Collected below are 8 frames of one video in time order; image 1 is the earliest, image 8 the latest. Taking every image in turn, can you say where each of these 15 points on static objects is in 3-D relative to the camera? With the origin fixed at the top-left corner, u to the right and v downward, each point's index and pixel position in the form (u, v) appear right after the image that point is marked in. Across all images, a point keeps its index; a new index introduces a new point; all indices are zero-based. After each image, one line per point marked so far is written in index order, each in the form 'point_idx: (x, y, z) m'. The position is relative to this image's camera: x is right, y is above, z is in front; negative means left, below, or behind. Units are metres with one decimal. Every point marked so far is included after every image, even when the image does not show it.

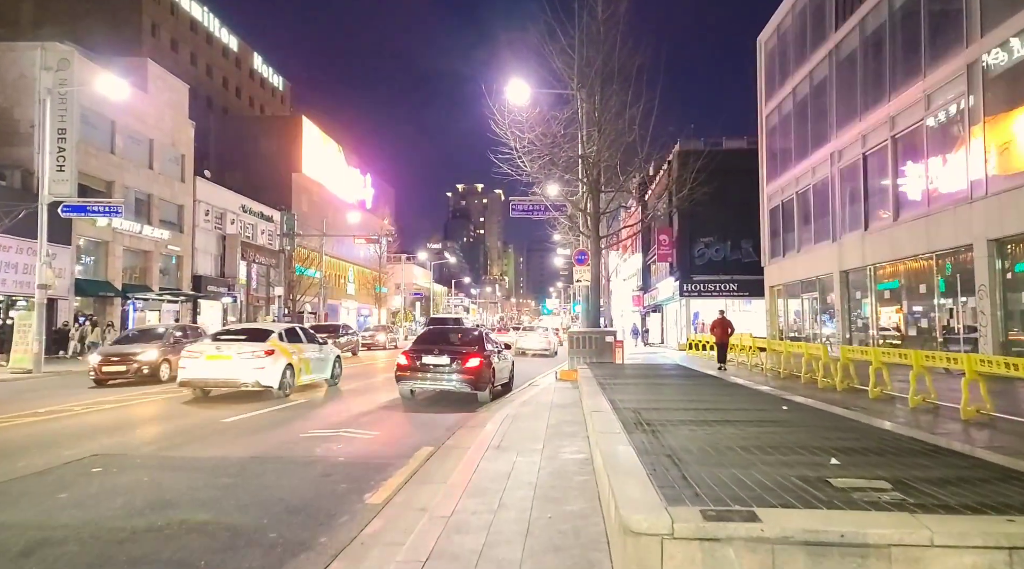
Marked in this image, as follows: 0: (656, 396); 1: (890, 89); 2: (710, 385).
0: (+2.0, -1.5, +10.3) m
1: (+10.3, +5.3, +20.1) m
2: (+3.3, -1.6, +12.0) m
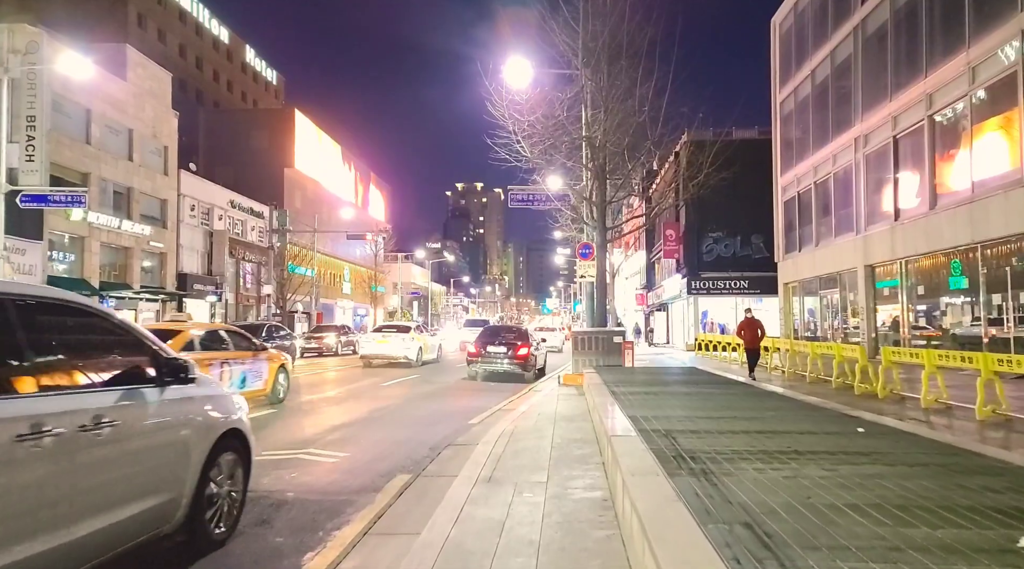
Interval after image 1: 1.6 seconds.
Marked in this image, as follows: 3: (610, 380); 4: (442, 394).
0: (+2.0, -1.4, +8.5) m
1: (+10.2, +5.4, +18.3) m
2: (+3.2, -1.5, +10.3) m
3: (+1.8, -1.7, +13.4) m
4: (-1.6, -2.4, +16.2) m
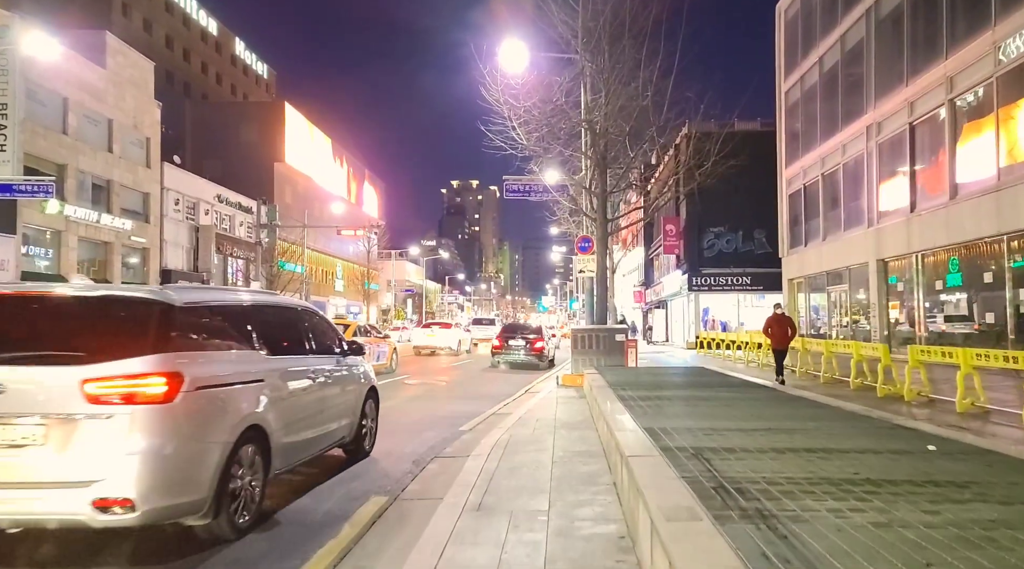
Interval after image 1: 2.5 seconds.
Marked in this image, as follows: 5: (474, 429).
0: (+1.9, -1.3, +7.4) m
1: (+10.1, +5.5, +17.2) m
2: (+3.2, -1.4, +9.2) m
3: (+1.7, -1.6, +12.3) m
4: (-1.7, -2.3, +15.1) m
5: (-0.5, -2.0, +10.2) m
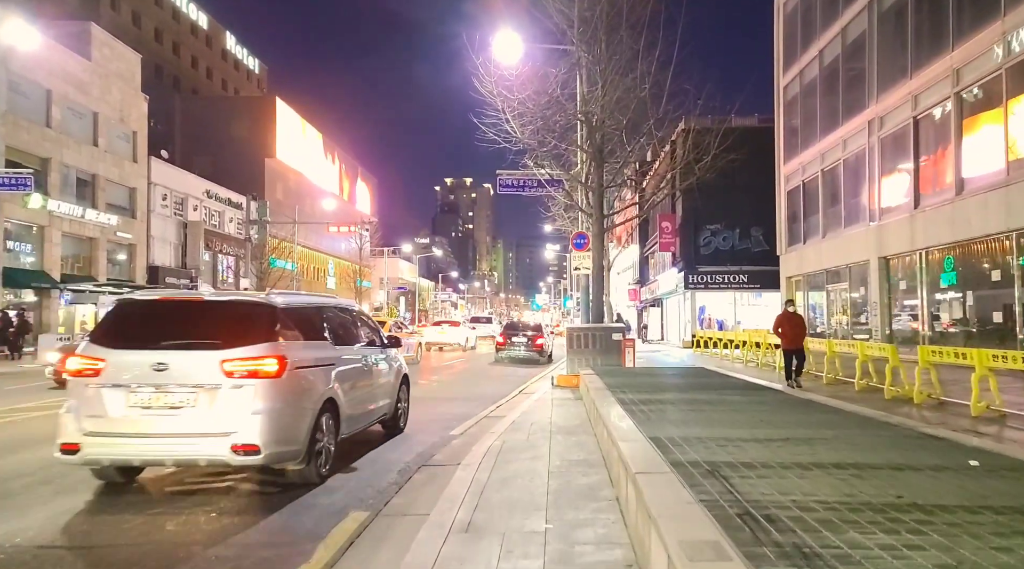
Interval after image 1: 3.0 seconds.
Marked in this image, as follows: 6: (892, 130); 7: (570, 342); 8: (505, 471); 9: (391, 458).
0: (+1.9, -1.2, +6.9) m
1: (+10.0, +5.6, +16.8) m
2: (+3.1, -1.3, +8.7) m
3: (+1.6, -1.6, +11.8) m
4: (-1.8, -2.2, +14.6) m
5: (-0.6, -1.9, +9.6) m
6: (+10.1, +4.1, +19.5) m
7: (+1.2, -1.2, +15.4) m
8: (-0.1, -1.6, +6.4) m
9: (-1.3, -1.9, +8.2) m
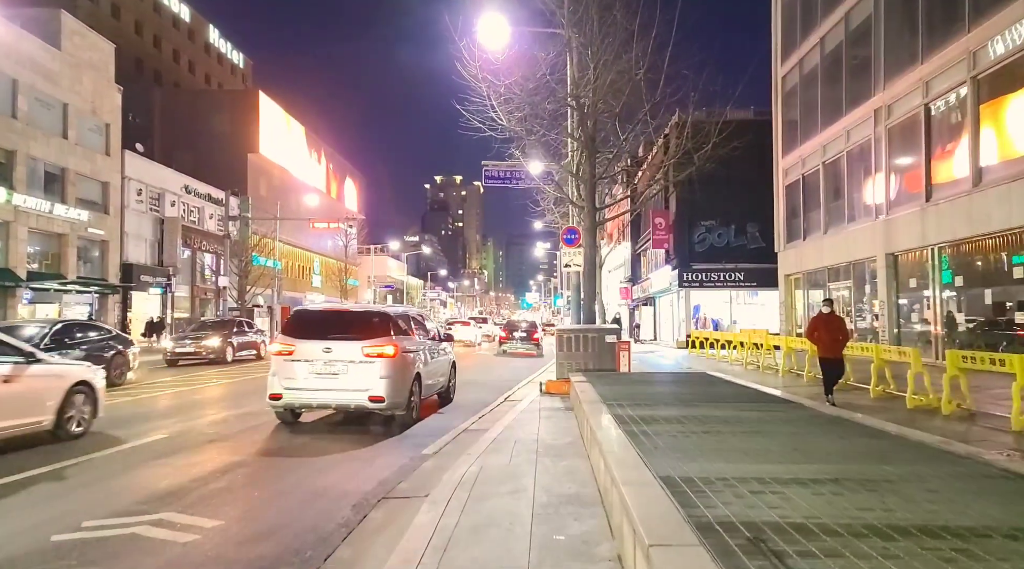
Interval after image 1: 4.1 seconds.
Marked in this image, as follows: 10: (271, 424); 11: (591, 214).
0: (+1.7, -1.2, +5.7) m
1: (+9.7, +5.6, +15.7) m
2: (+2.9, -1.3, +7.5) m
3: (+1.3, -1.5, +10.6) m
4: (-2.1, -2.2, +13.3) m
5: (-0.8, -1.9, +8.4) m
6: (+9.7, +4.1, +18.5) m
7: (+0.9, -1.1, +14.2) m
8: (-0.2, -1.6, +5.2) m
9: (-1.5, -1.9, +7.0) m
10: (-3.5, -2.0, +11.0) m
11: (+1.7, +1.6, +16.5) m
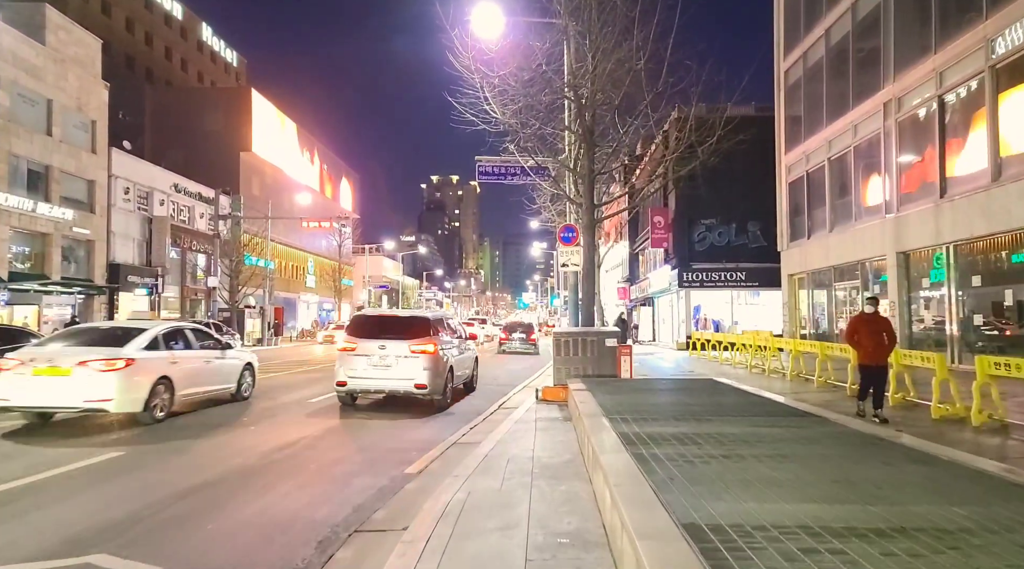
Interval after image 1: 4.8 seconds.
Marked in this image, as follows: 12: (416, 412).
0: (+1.6, -1.2, +4.9) m
1: (+9.6, +5.6, +14.9) m
2: (+2.8, -1.3, +6.7) m
3: (+1.2, -1.5, +9.9) m
4: (-2.2, -2.2, +12.5) m
5: (-0.9, -1.9, +7.6) m
6: (+9.6, +4.1, +17.7) m
7: (+0.8, -1.2, +13.4) m
8: (-0.3, -1.6, +4.4) m
9: (-1.6, -1.9, +6.2) m
10: (-3.6, -2.0, +10.1) m
11: (+1.6, +1.6, +15.7) m
12: (-1.7, -2.2, +12.7) m
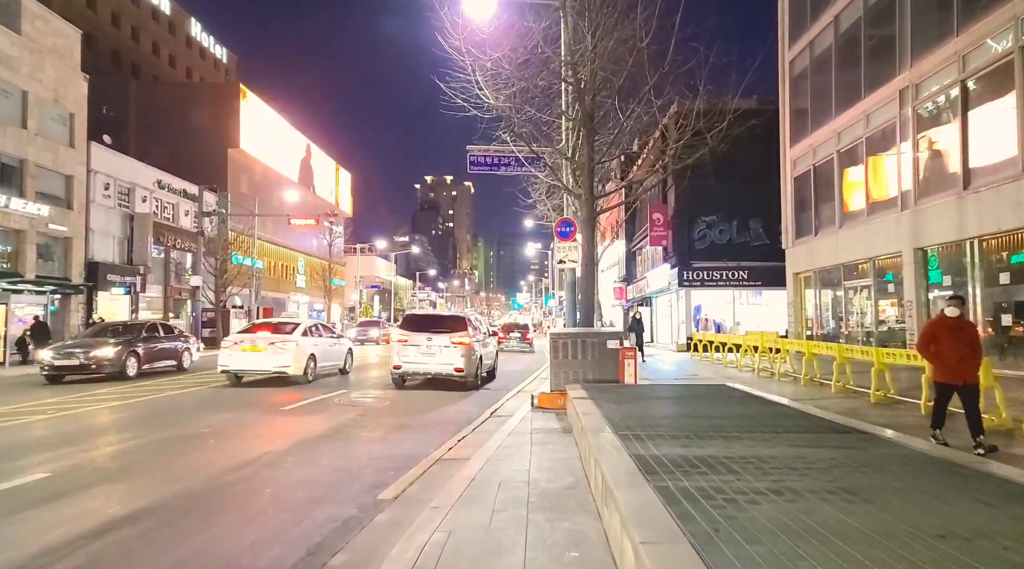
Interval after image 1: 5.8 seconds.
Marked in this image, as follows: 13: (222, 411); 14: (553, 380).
0: (+1.6, -1.2, +3.8) m
1: (+9.4, +5.6, +13.9) m
2: (+2.8, -1.2, +5.6) m
3: (+1.2, -1.5, +8.7) m
4: (-2.3, -2.1, +11.4) m
5: (-1.0, -1.9, +6.5) m
6: (+9.4, +4.2, +16.7) m
7: (+0.7, -1.1, +12.3) m
8: (-0.3, -1.6, +3.3) m
9: (-1.7, -1.8, +5.0) m
10: (-3.7, -2.0, +9.0) m
11: (+1.5, +1.6, +14.6) m
12: (-1.8, -2.2, +11.6) m
13: (-4.7, -2.1, +12.0) m
14: (+0.7, -1.6, +12.4) m
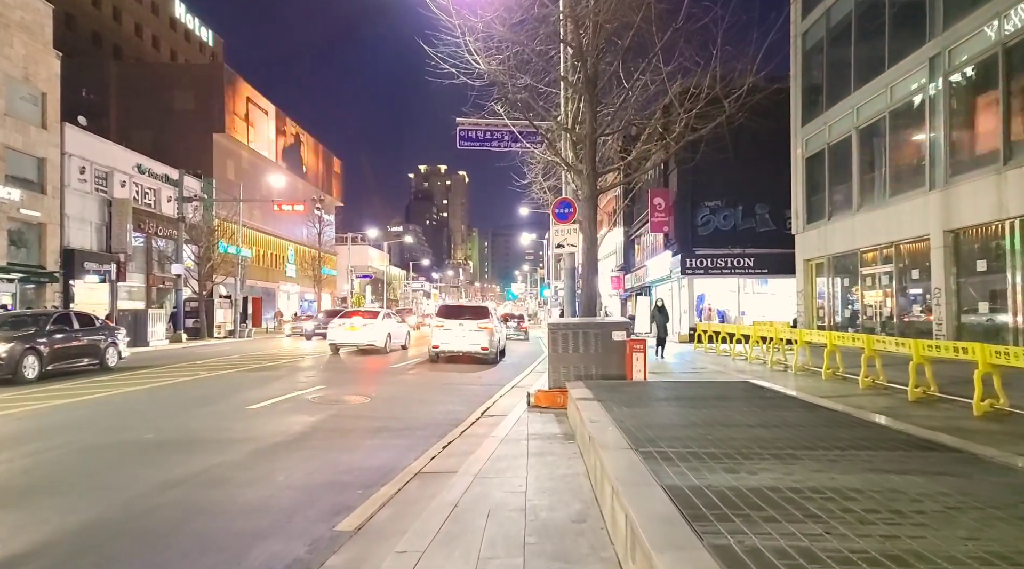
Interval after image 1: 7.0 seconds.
0: (+1.5, -1.0, +2.4) m
1: (+9.3, +5.9, +12.5) m
2: (+2.7, -1.1, +4.3) m
3: (+1.1, -1.3, +7.4) m
4: (-2.4, -1.9, +10.0) m
5: (-1.0, -1.7, +5.1) m
6: (+9.3, +4.5, +15.3) m
7: (+0.6, -0.9, +10.9) m
8: (-0.4, -1.4, +1.9) m
9: (-1.7, -1.7, +3.6) m
10: (-3.8, -1.8, +7.6) m
11: (+1.4, +1.9, +13.2) m
12: (-1.9, -1.9, +10.2) m
13: (-4.8, -1.8, +10.6) m
14: (+0.6, -1.4, +11.0) m
